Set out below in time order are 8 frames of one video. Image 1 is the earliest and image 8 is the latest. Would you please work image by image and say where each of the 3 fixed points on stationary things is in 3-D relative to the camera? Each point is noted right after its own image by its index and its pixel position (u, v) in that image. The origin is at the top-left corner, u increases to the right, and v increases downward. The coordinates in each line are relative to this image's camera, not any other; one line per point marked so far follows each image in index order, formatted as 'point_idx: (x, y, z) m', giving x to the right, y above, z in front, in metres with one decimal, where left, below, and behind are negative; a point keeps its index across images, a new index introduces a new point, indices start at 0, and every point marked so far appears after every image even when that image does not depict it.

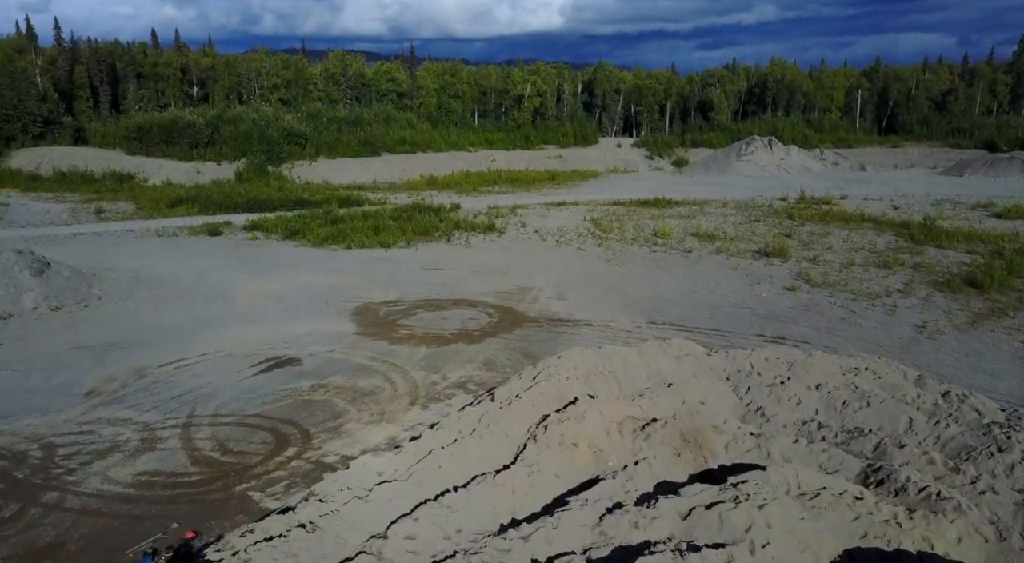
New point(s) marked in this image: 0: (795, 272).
0: (+5.7, +0.2, +14.4) m
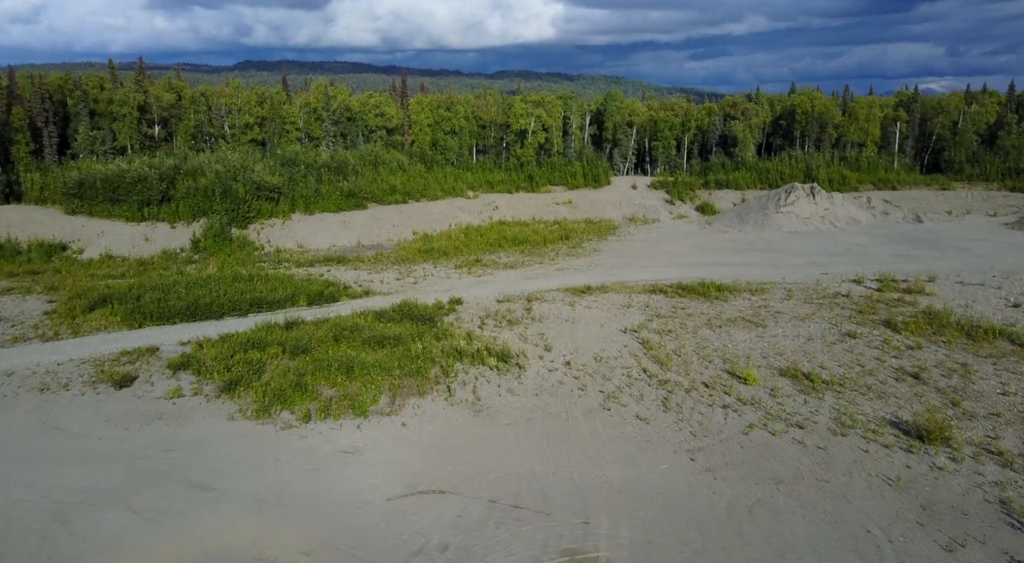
0: (+6.3, -2.8, +9.2) m
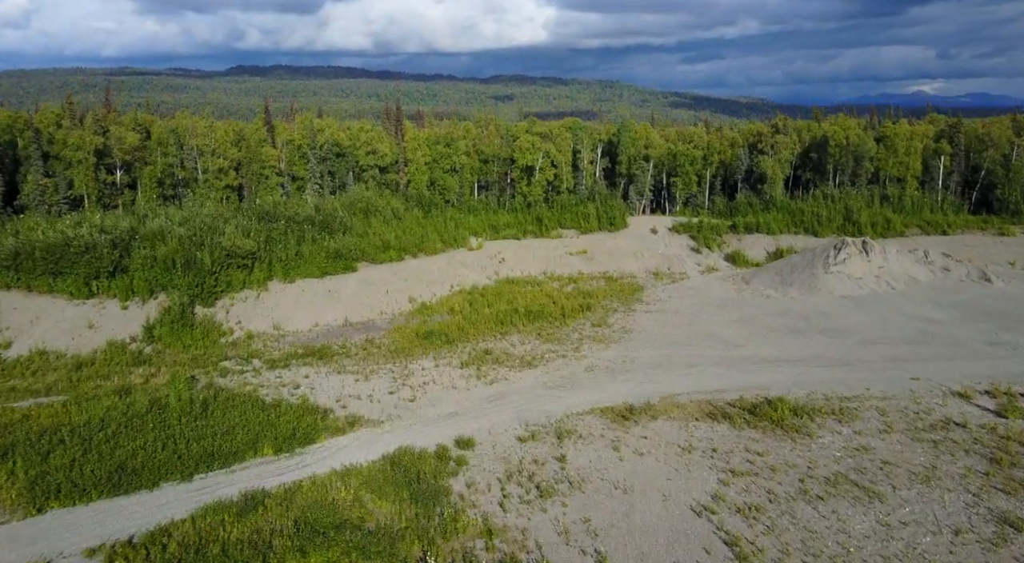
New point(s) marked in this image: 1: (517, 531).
0: (+6.9, -5.7, +4.7) m
1: (+0.1, -4.2, +12.2) m
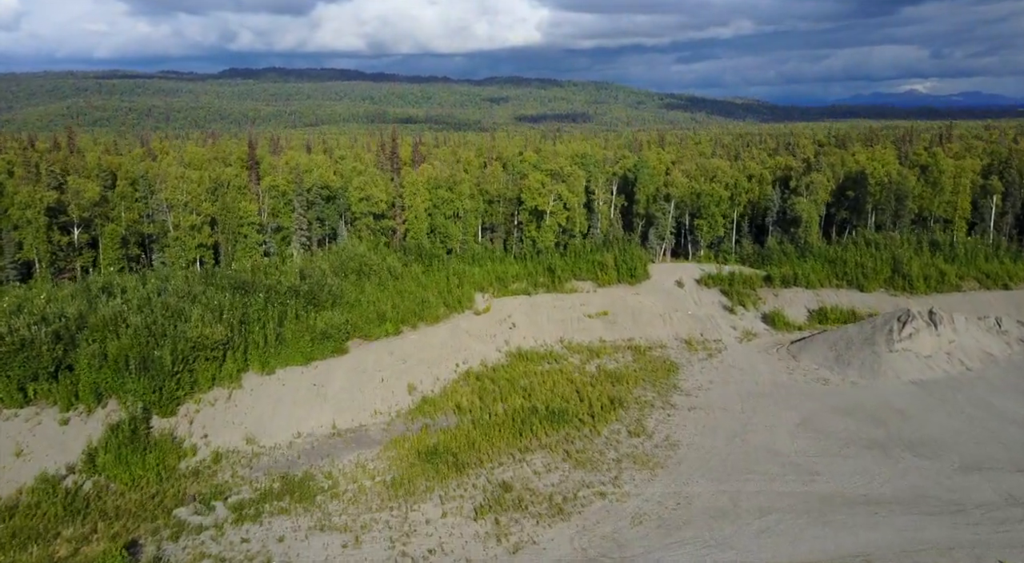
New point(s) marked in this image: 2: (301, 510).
0: (+7.7, -8.6, +0.6) m
1: (+0.8, -7.2, +8.0) m
2: (-5.1, -5.5, +17.2) m
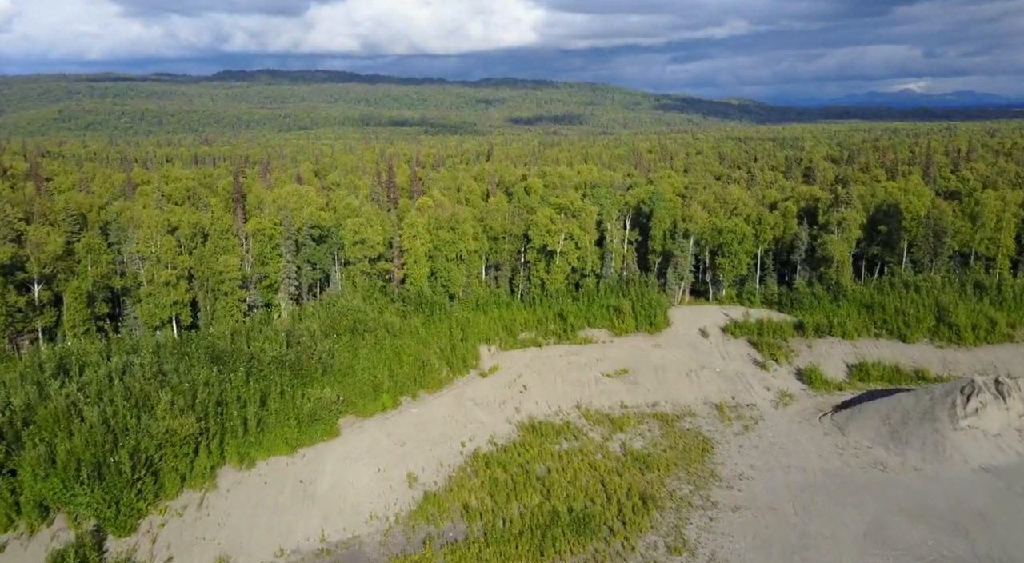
0: (+8.3, -10.8, -2.5) m
1: (+1.4, -9.5, +4.9) m
2: (-4.5, -7.8, +14.0) m
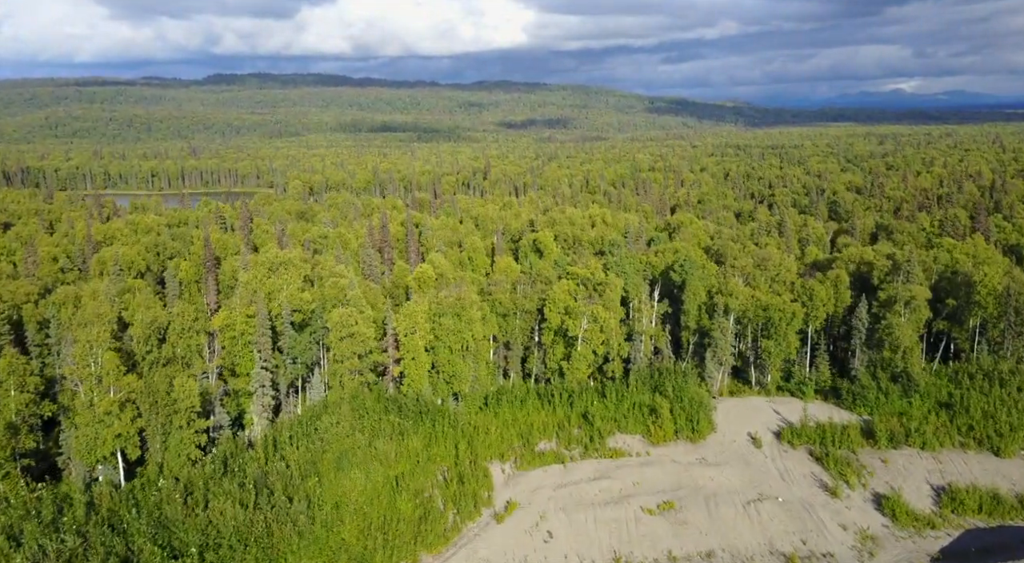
0: (+9.4, -14.7, -7.7) m
1: (+2.4, -13.4, -0.4) m
2: (-3.6, -11.8, +8.7) m
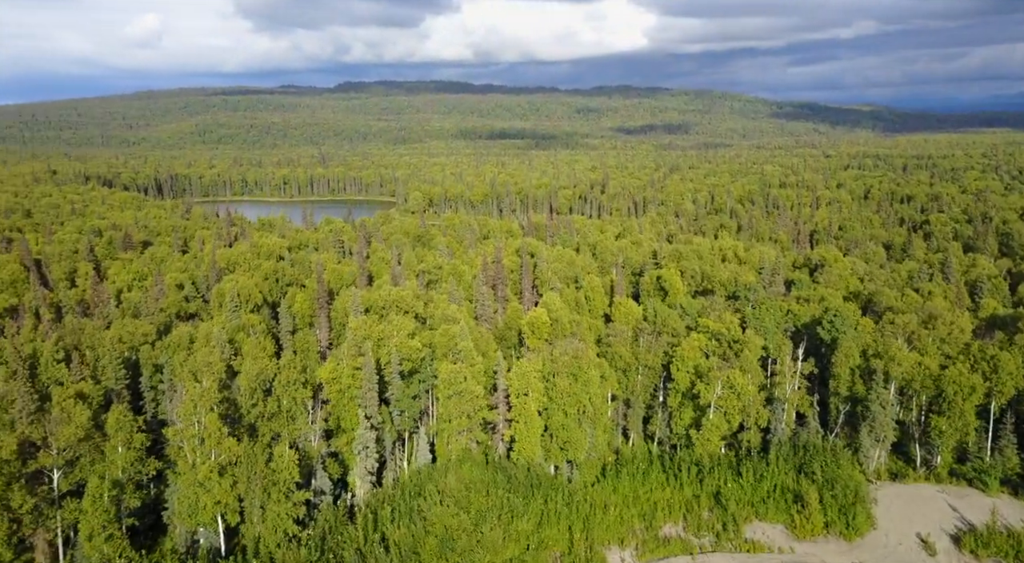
0: (+7.6, -16.8, -11.8) m
1: (+1.9, -15.4, -3.5) m
2: (-2.6, -13.7, +6.5) m
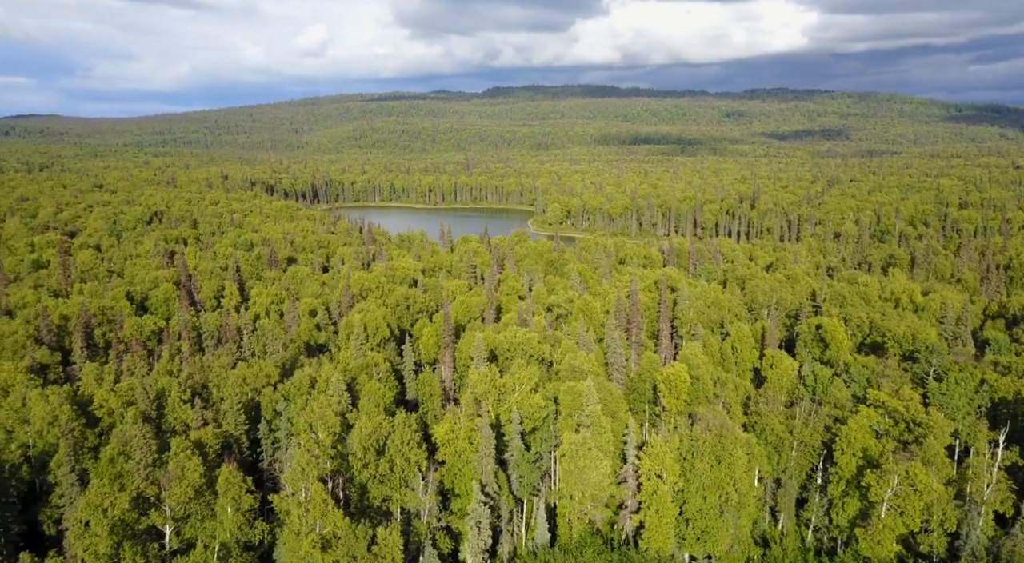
0: (+4.0, -18.9, -15.6) m
1: (0.0, -17.3, -6.3) m
2: (-2.4, -15.5, +4.3) m
